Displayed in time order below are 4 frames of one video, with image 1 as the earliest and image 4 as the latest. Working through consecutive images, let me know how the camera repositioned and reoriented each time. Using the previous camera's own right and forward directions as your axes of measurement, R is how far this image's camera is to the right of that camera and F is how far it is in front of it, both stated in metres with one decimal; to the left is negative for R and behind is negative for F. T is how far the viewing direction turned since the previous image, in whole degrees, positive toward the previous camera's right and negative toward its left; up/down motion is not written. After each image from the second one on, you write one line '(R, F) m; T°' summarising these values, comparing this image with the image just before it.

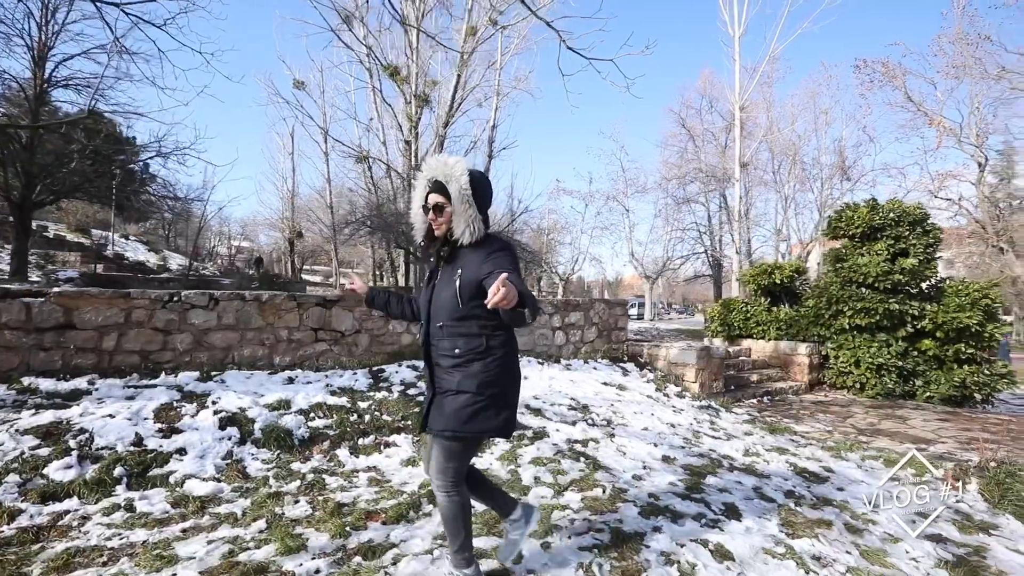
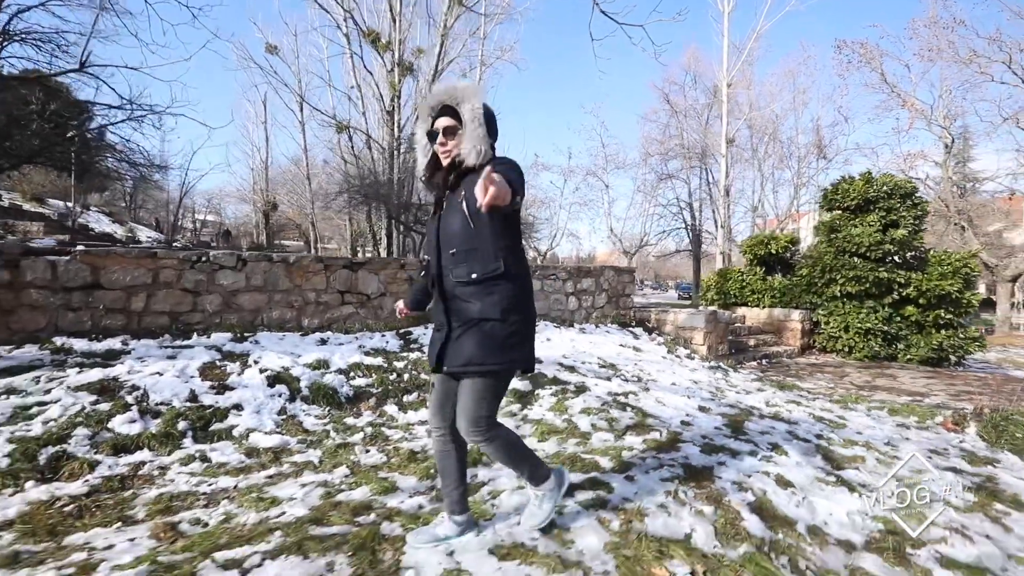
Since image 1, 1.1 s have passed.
(-0.6, -0.1) m; +3°
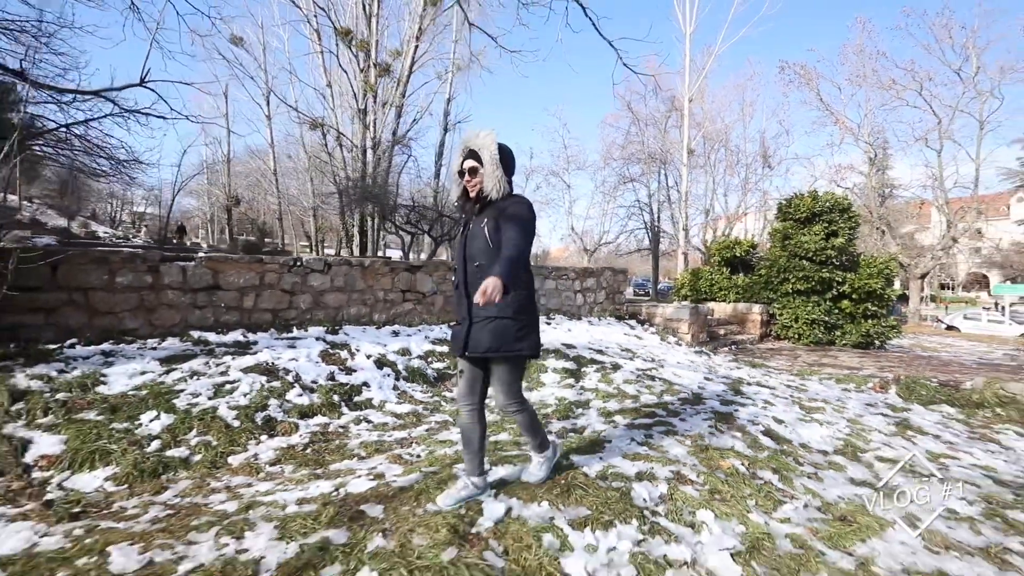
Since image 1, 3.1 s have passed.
(-1.1, -1.0) m; +6°
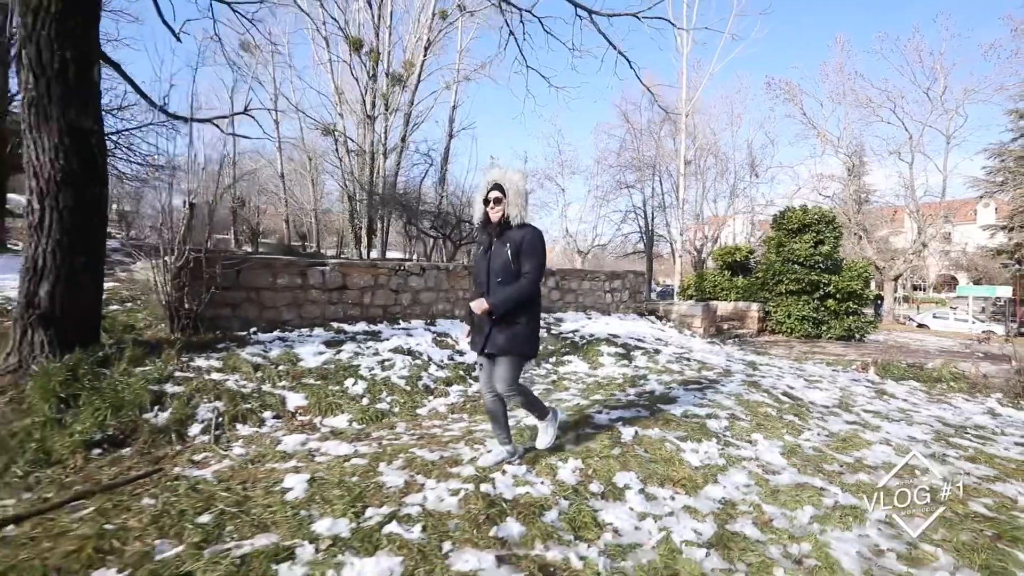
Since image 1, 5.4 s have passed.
(-1.1, -1.3) m; +2°
